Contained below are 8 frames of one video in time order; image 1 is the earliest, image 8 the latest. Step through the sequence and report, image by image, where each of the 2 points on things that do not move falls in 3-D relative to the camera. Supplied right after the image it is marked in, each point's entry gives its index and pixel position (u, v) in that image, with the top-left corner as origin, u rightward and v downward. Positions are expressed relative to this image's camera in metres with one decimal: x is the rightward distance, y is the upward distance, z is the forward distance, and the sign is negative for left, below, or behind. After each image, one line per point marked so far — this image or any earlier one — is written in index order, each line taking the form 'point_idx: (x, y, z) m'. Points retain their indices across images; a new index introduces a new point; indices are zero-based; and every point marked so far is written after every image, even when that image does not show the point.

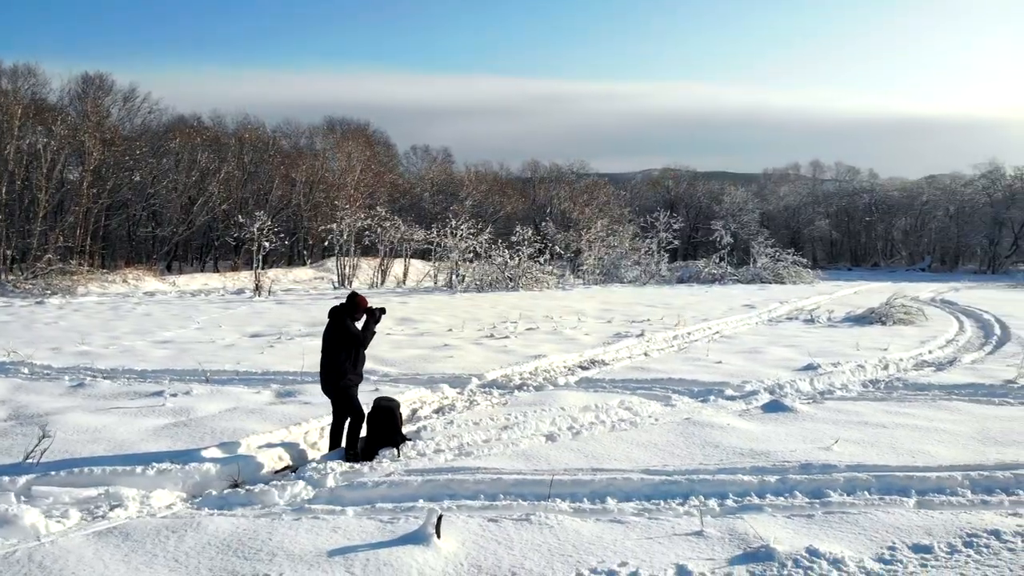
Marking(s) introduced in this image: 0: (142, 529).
0: (-1.9, -1.2, +4.3) m
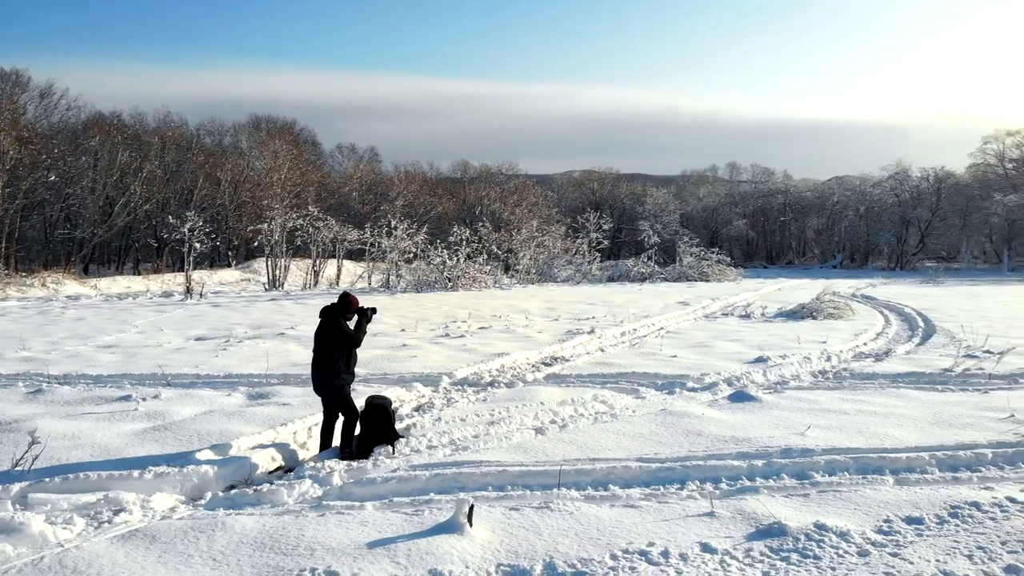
0: (-1.7, -1.2, +4.3) m
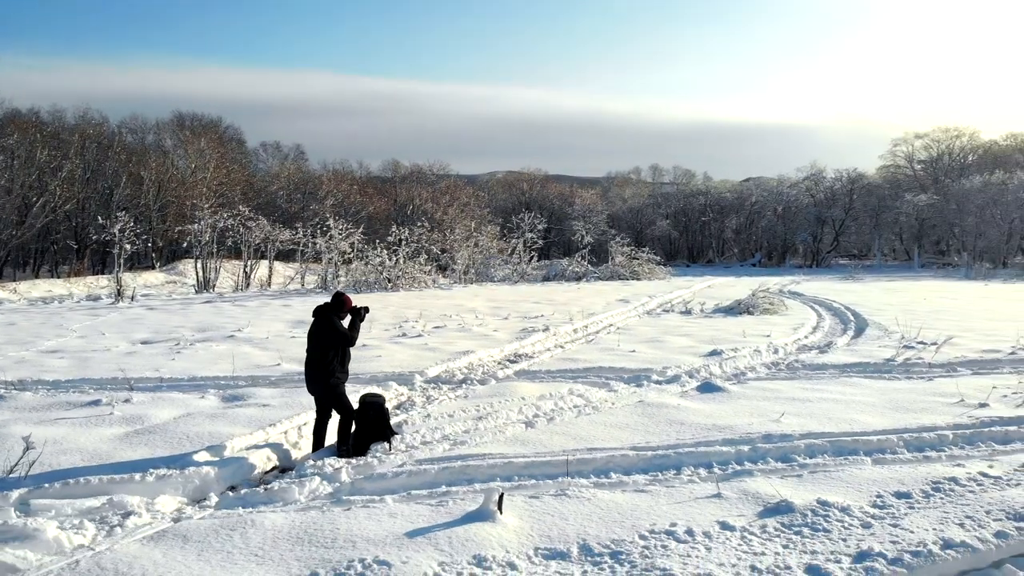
0: (-1.6, -1.2, +4.4) m
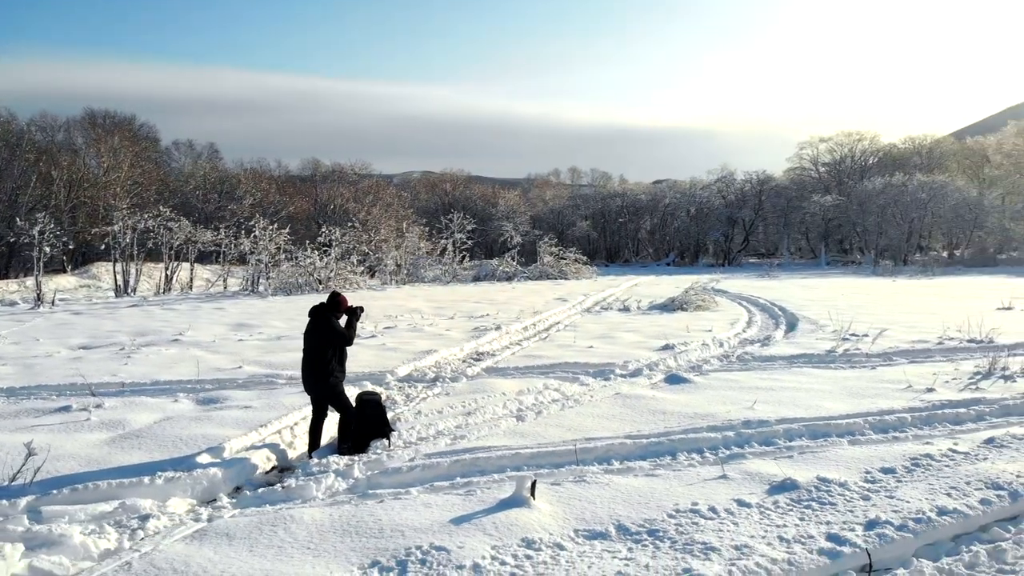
0: (-1.4, -1.2, +4.4) m
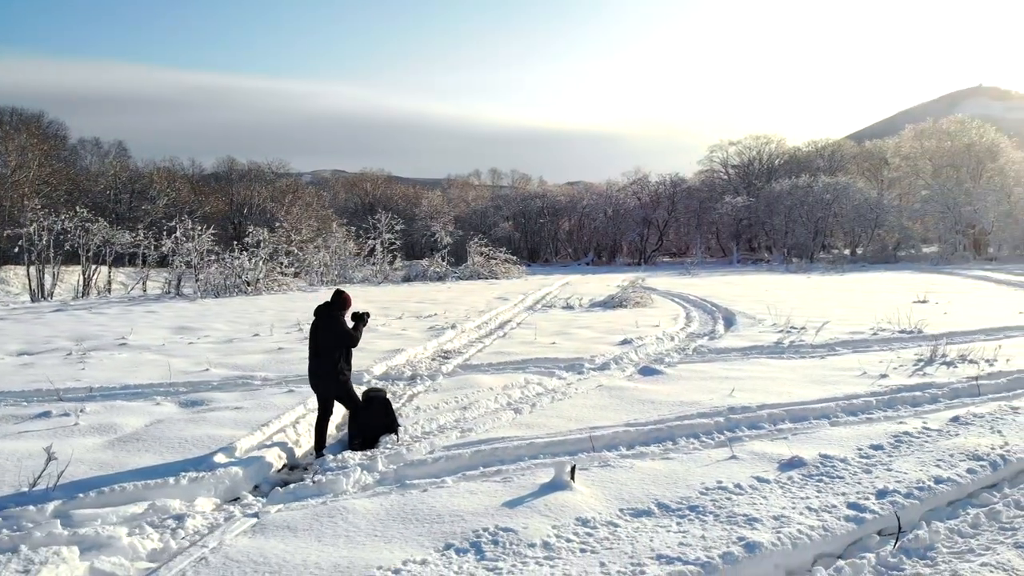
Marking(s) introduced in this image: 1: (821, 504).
0: (-1.1, -1.2, +4.5) m
1: (+1.7, -1.2, +4.6) m
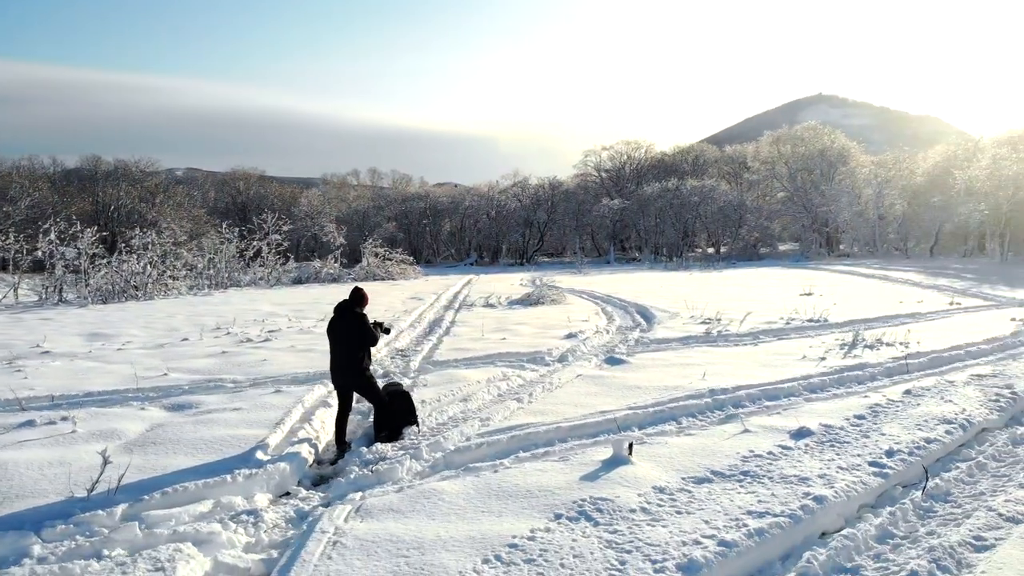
0: (-0.7, -1.2, +4.8) m
1: (+2.1, -1.1, +5.4) m
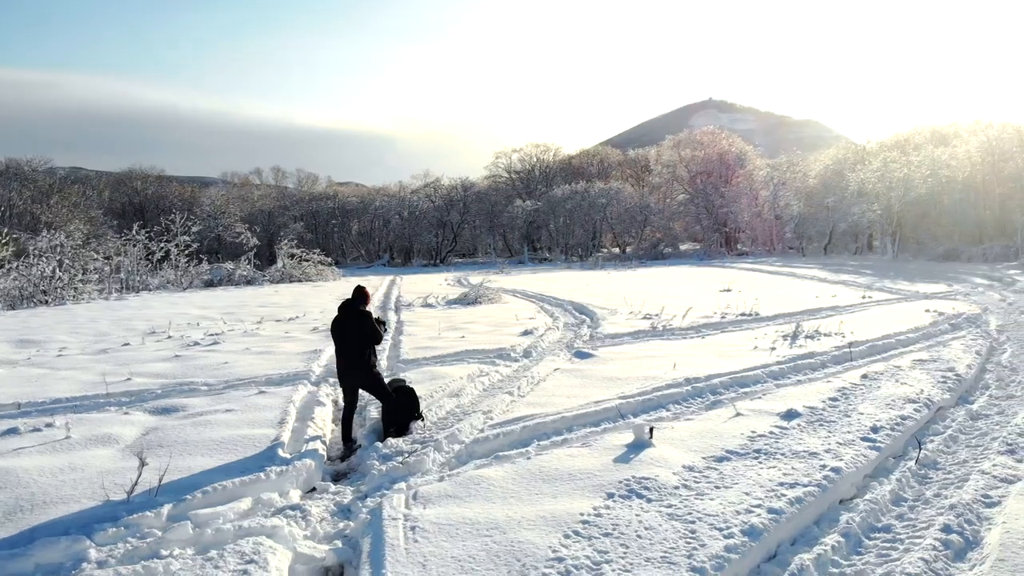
0: (-0.4, -1.2, +5.0) m
1: (+2.3, -1.0, +5.9) m
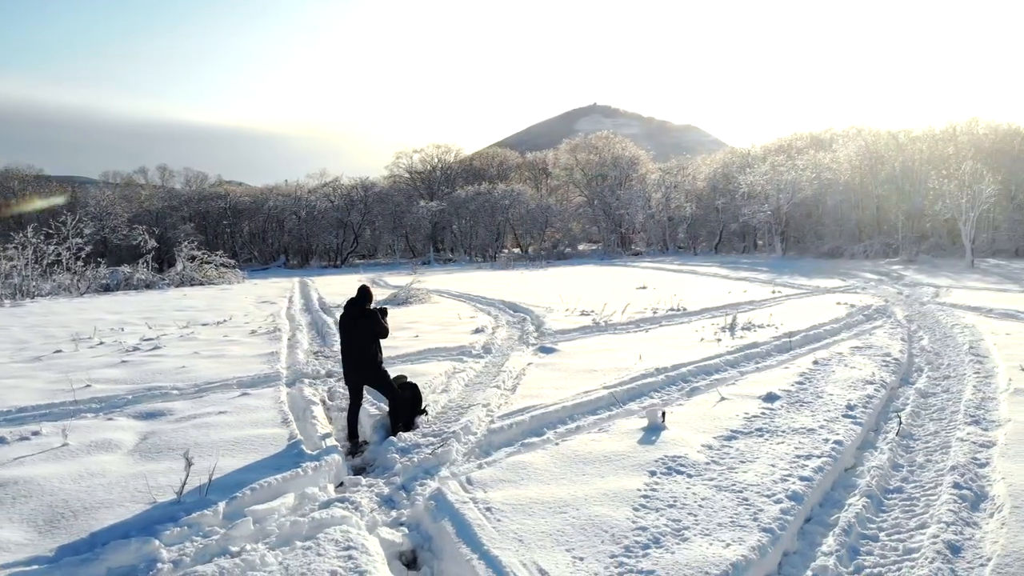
0: (-0.1, -1.2, +5.3) m
1: (+2.4, -1.0, +6.6) m
